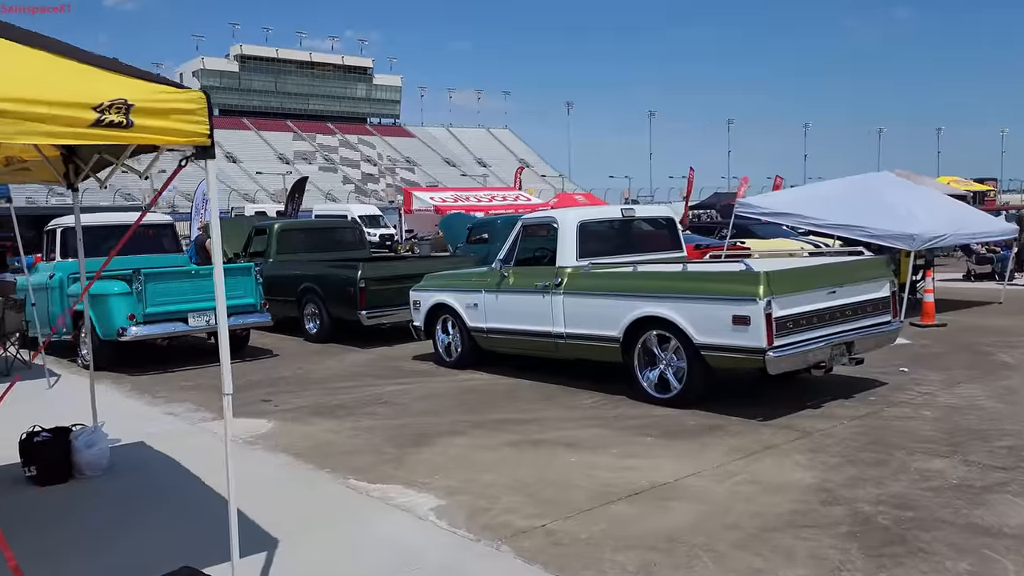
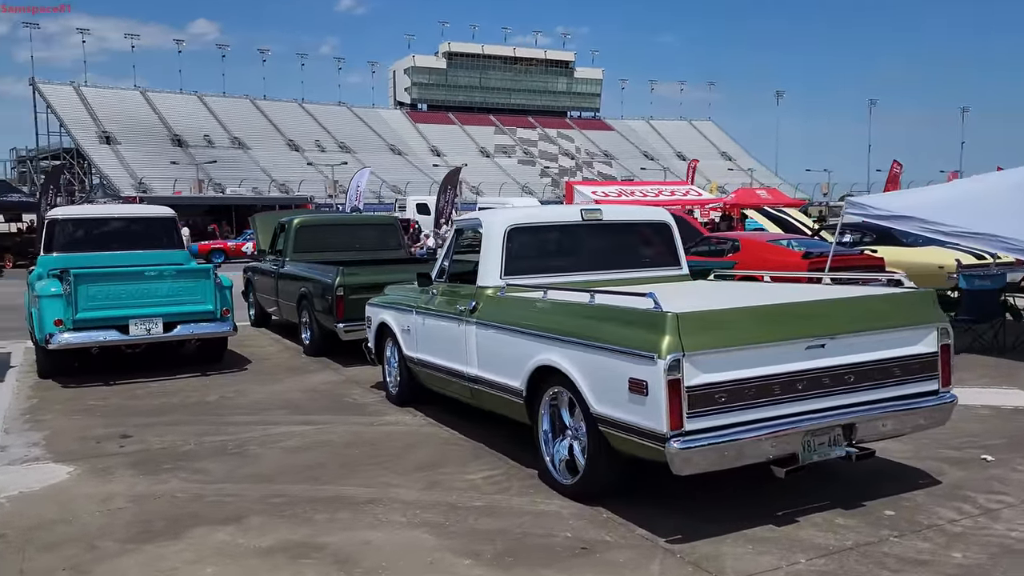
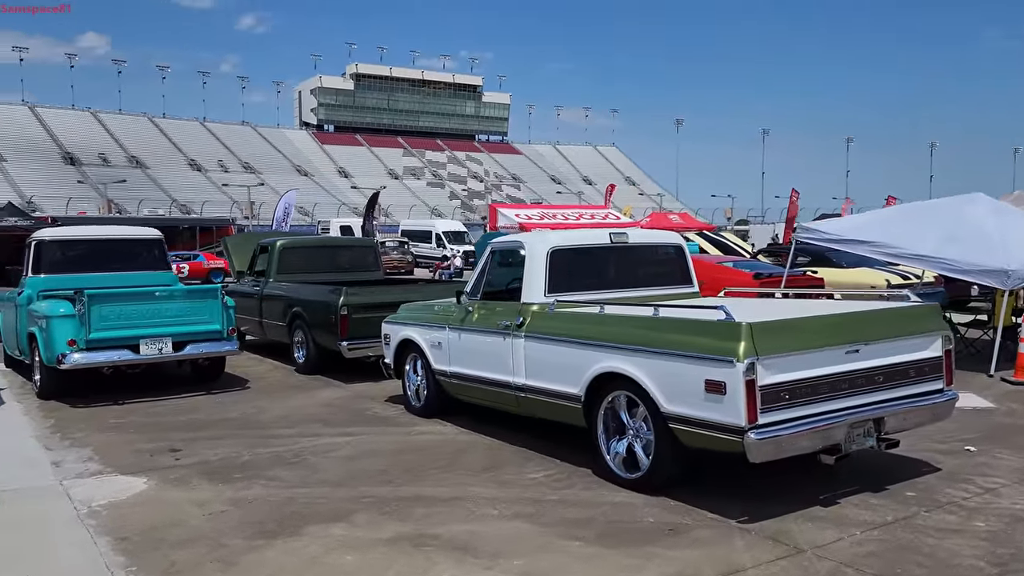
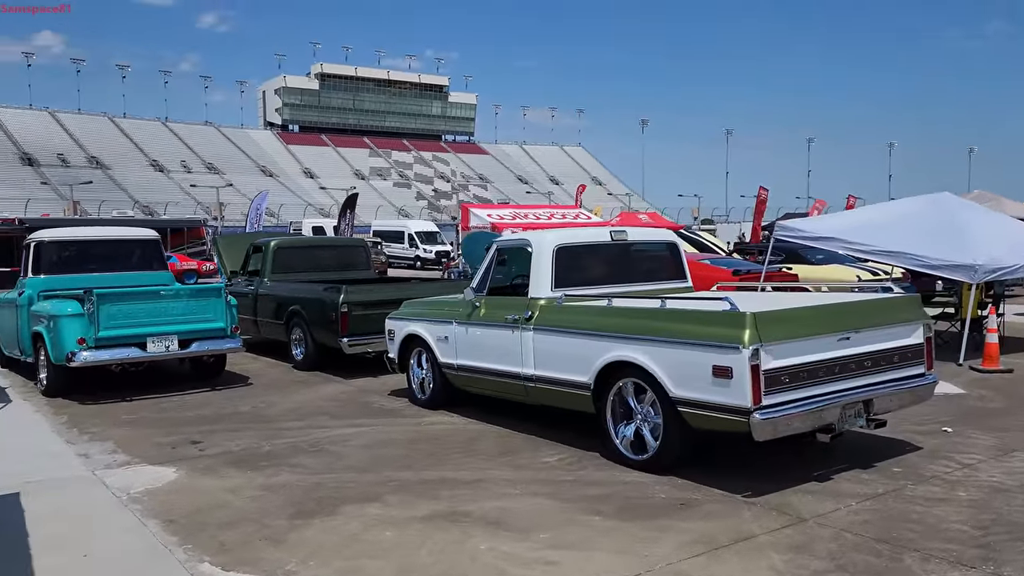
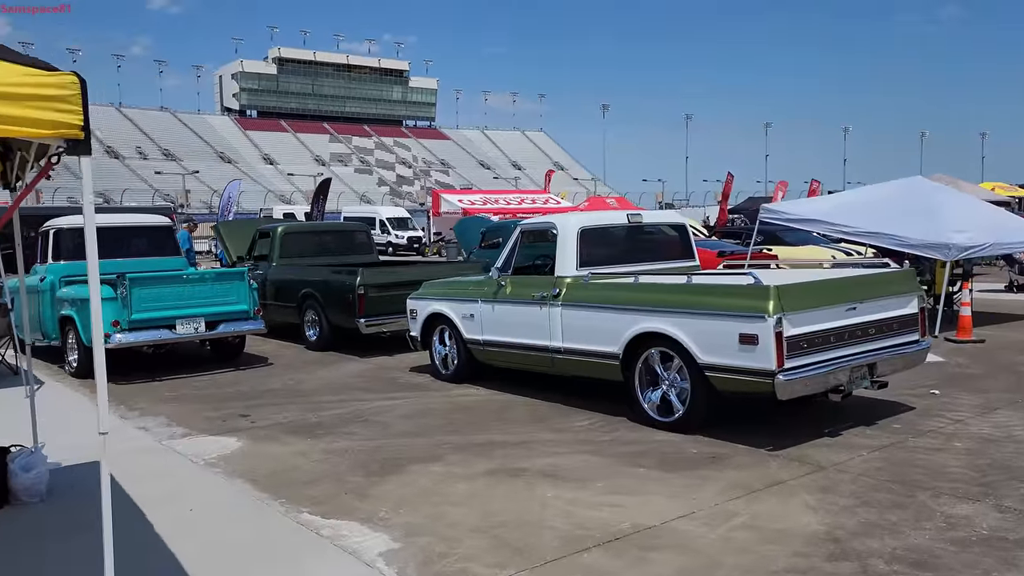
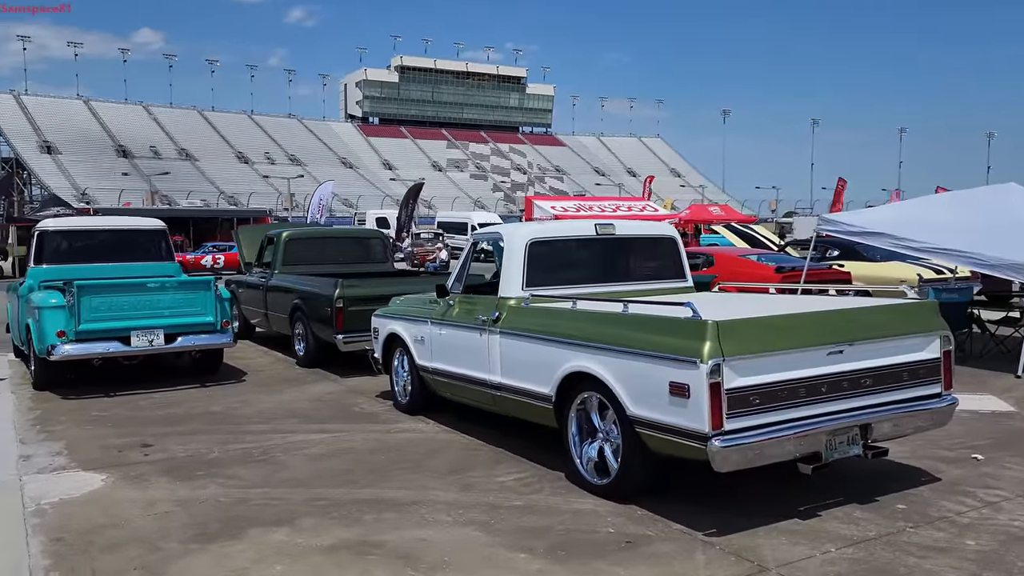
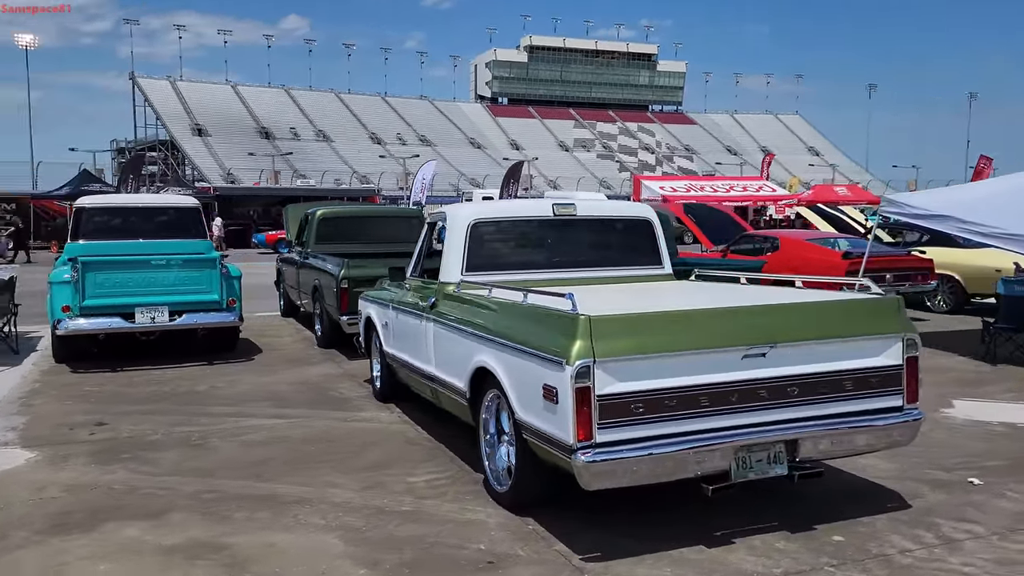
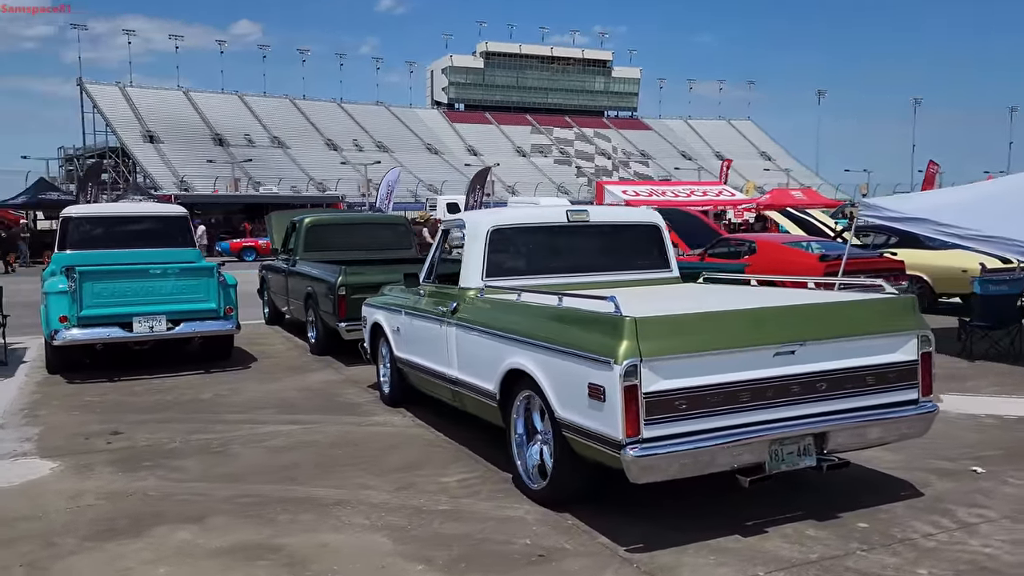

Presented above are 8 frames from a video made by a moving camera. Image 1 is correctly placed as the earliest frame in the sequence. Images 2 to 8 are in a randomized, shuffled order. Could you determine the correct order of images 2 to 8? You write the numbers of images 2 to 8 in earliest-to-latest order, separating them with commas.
5, 4, 3, 6, 2, 8, 7
